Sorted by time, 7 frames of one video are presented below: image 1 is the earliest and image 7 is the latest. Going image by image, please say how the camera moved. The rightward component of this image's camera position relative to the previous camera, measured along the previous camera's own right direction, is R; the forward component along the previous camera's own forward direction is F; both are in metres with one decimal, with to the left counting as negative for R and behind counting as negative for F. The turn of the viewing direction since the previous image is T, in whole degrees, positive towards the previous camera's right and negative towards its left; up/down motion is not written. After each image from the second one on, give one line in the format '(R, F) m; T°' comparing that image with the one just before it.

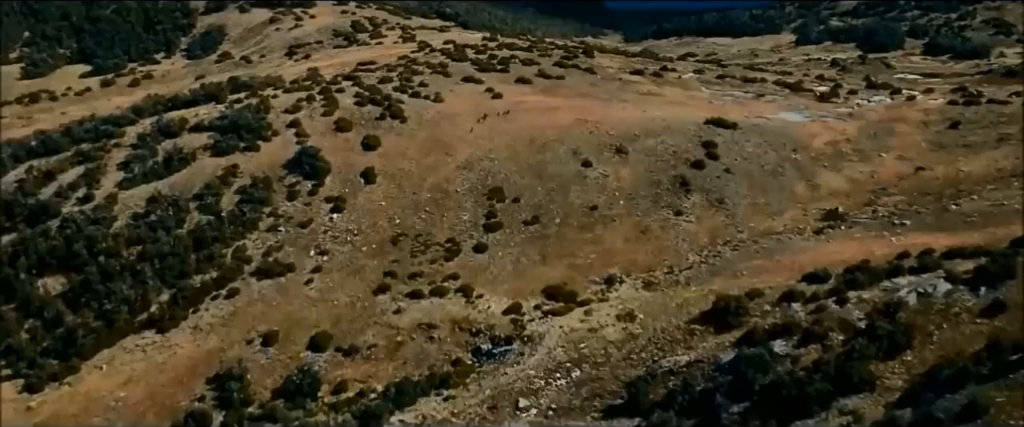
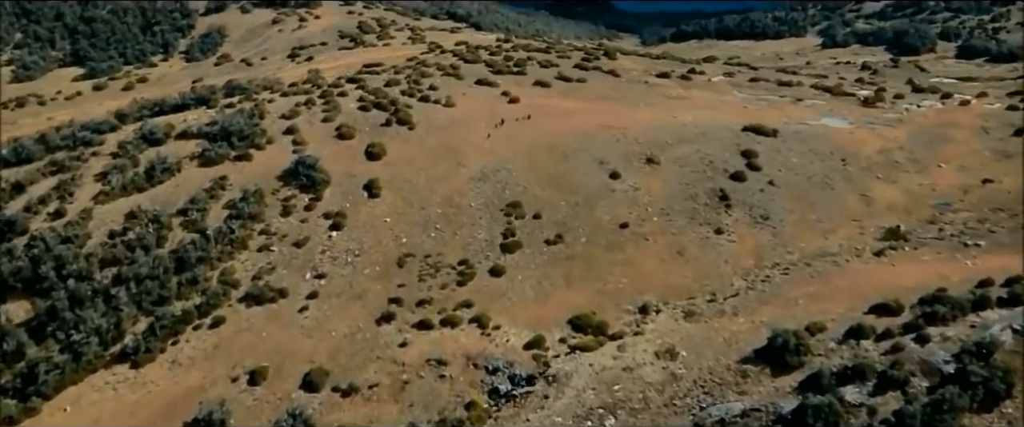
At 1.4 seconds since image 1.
(-0.6, +6.1) m; -1°
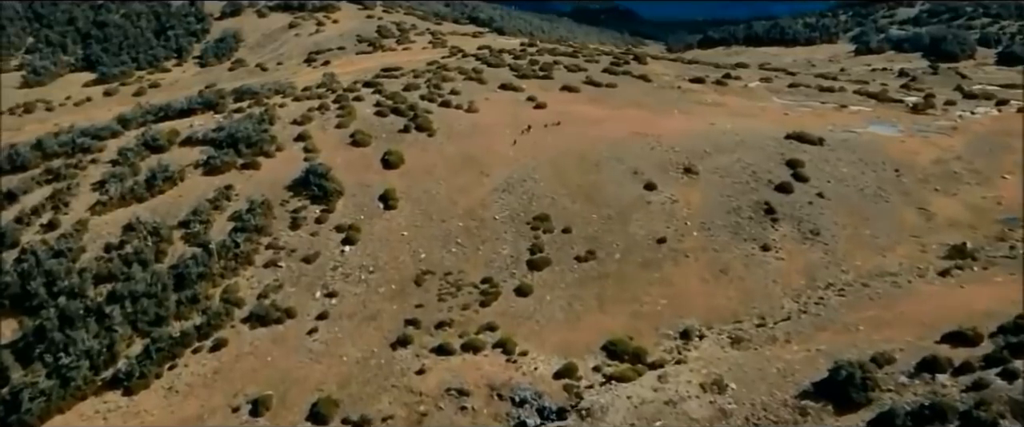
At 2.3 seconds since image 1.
(-0.4, +4.1) m; -1°
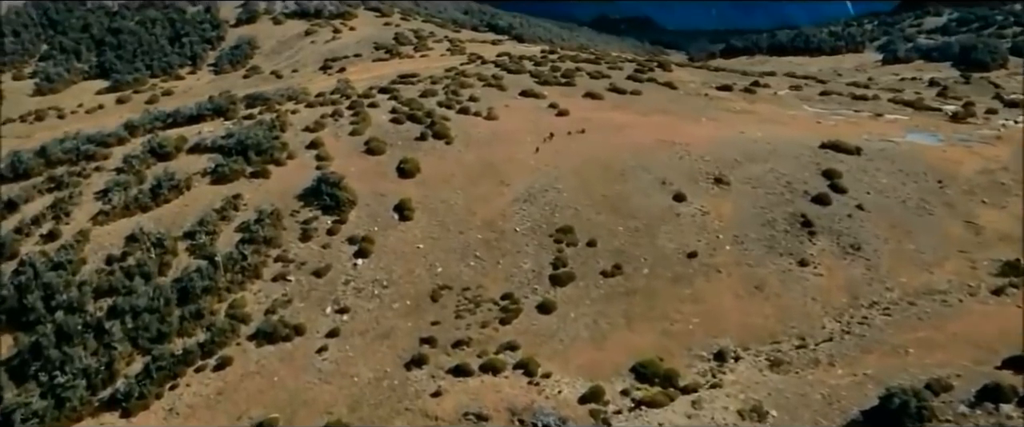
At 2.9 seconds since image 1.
(-0.2, +2.5) m; -1°
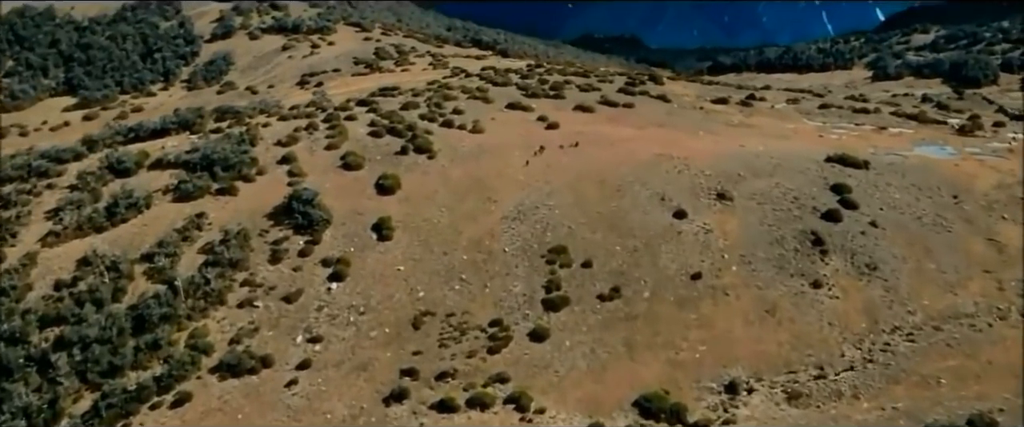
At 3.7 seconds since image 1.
(-0.2, +3.6) m; +1°
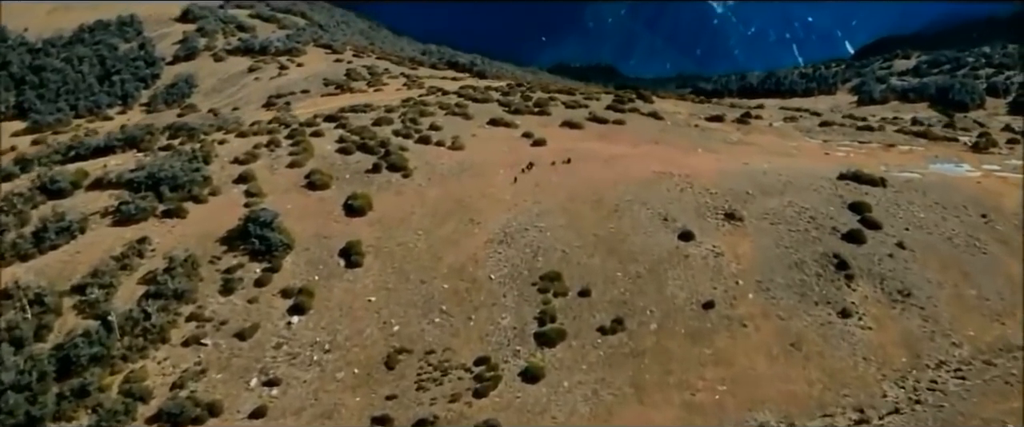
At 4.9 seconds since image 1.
(-0.5, +5.1) m; +2°
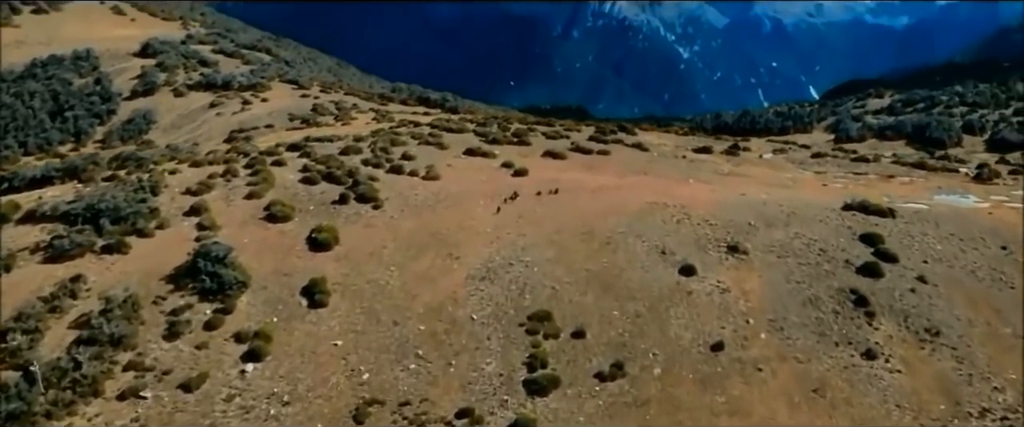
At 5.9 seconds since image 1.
(-0.5, +4.0) m; +2°
